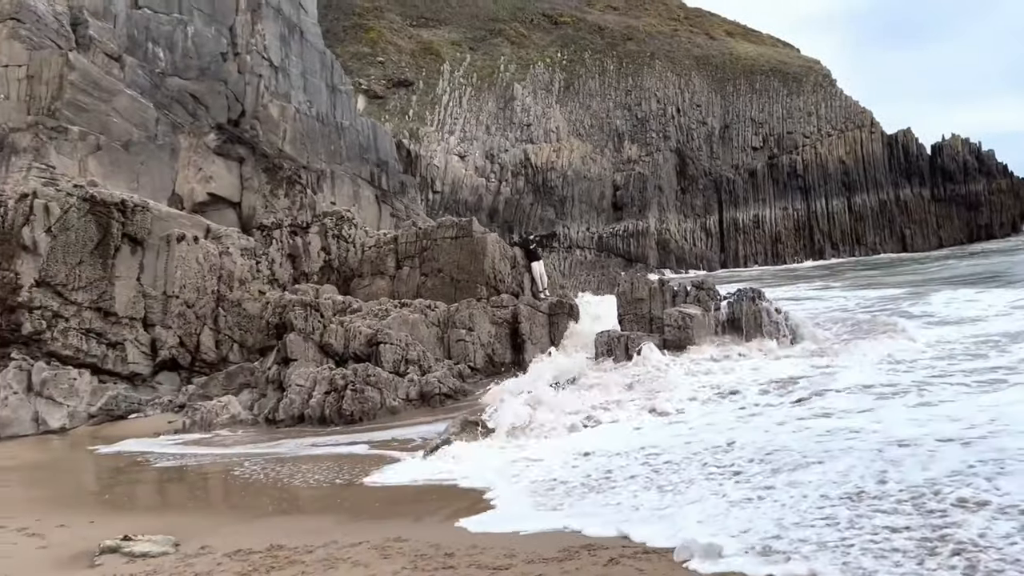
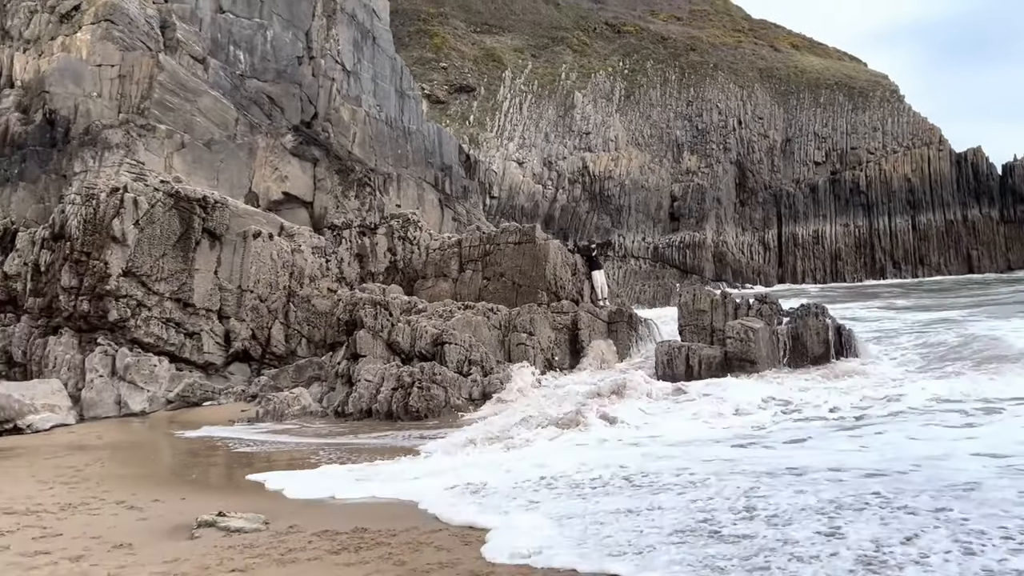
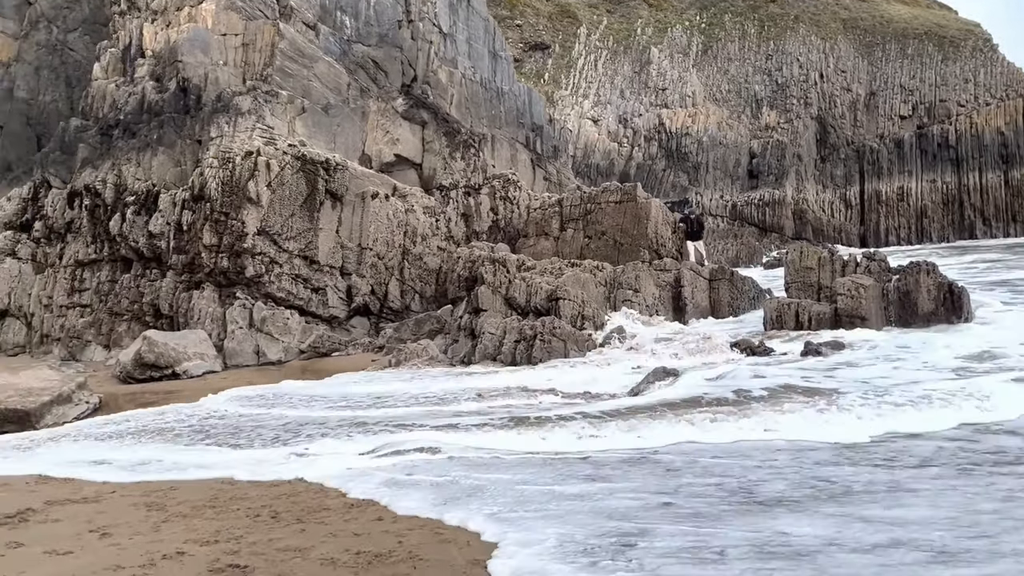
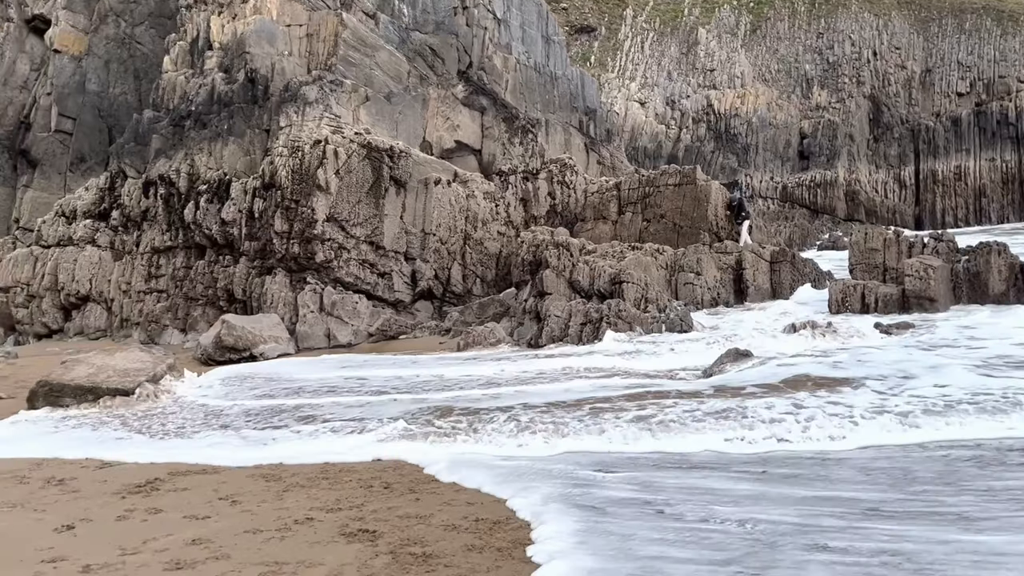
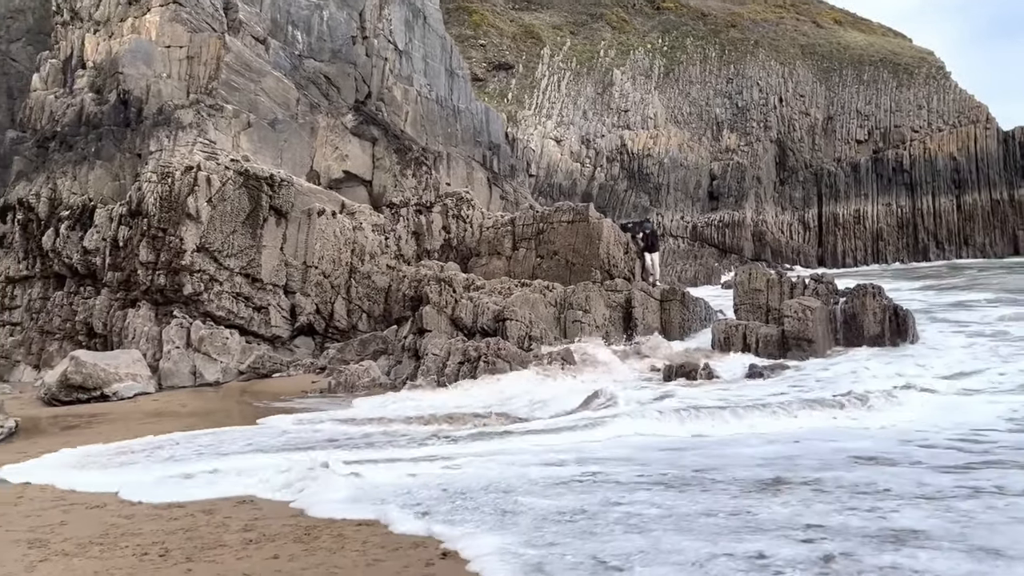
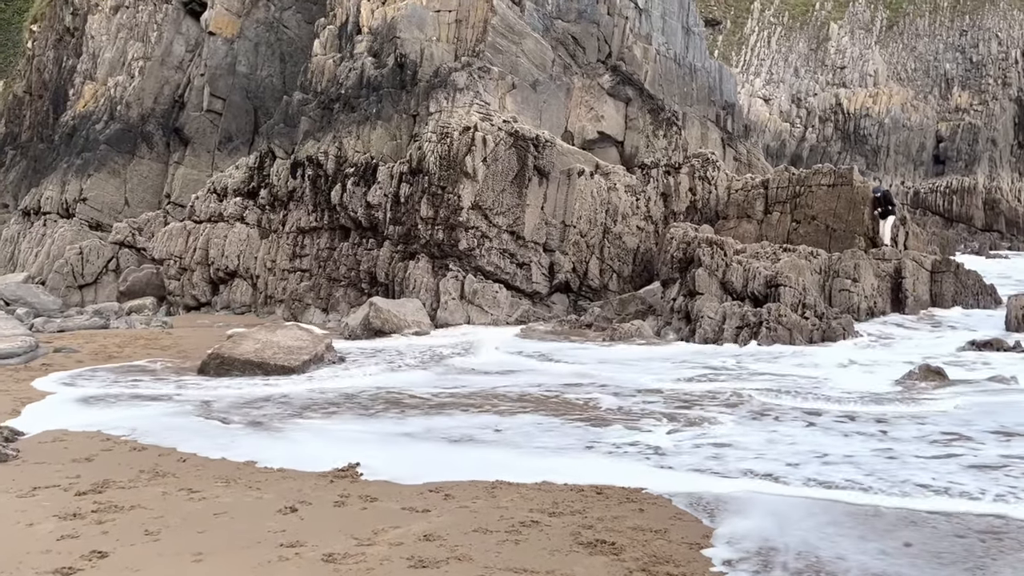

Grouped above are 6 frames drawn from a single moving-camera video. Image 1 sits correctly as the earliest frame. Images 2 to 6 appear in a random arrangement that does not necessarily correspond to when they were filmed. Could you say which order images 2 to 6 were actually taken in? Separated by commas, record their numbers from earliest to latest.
2, 5, 3, 4, 6
